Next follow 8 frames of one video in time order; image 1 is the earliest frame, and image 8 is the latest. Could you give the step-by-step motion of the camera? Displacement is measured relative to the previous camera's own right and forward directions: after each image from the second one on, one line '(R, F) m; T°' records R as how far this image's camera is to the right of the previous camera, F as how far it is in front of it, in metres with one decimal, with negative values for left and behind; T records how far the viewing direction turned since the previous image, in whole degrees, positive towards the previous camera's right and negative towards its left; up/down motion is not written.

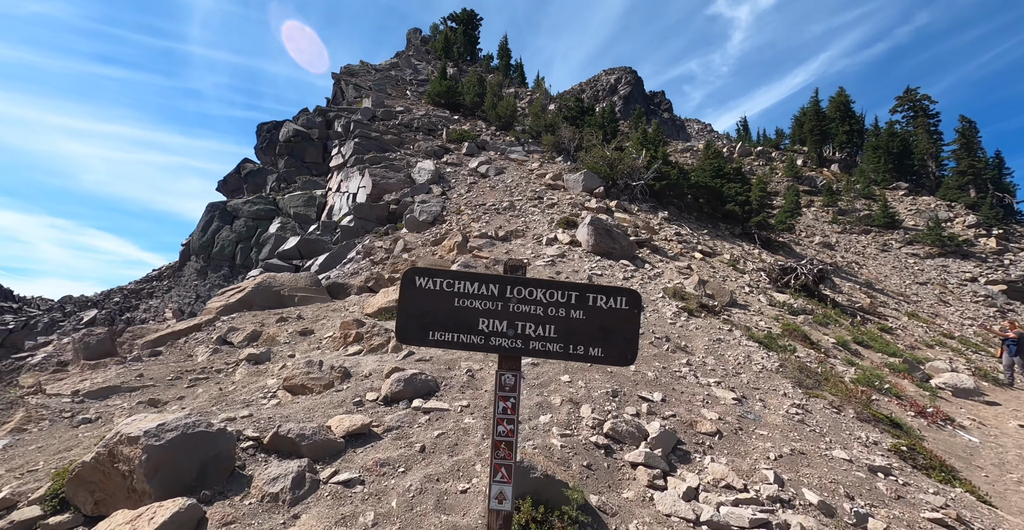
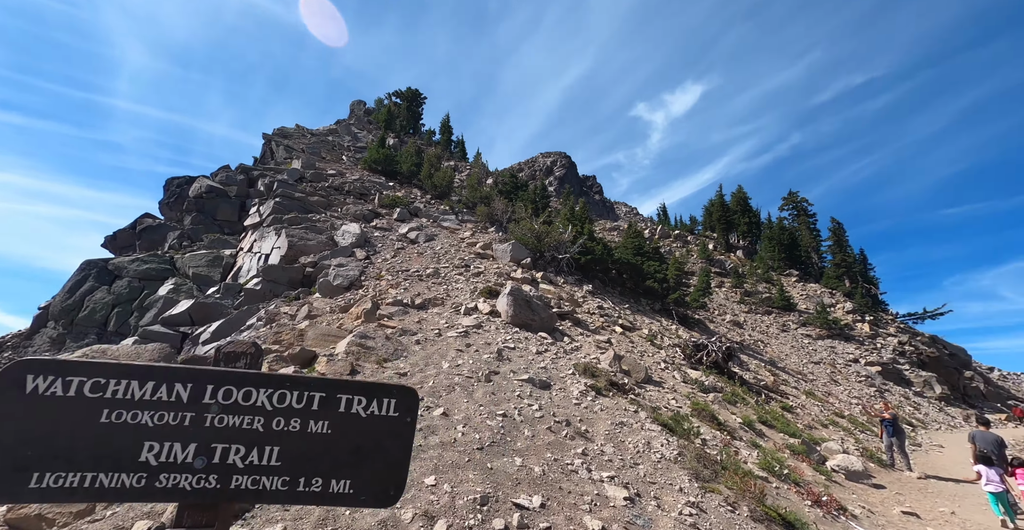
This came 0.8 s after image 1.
(+0.4, +0.3) m; +8°
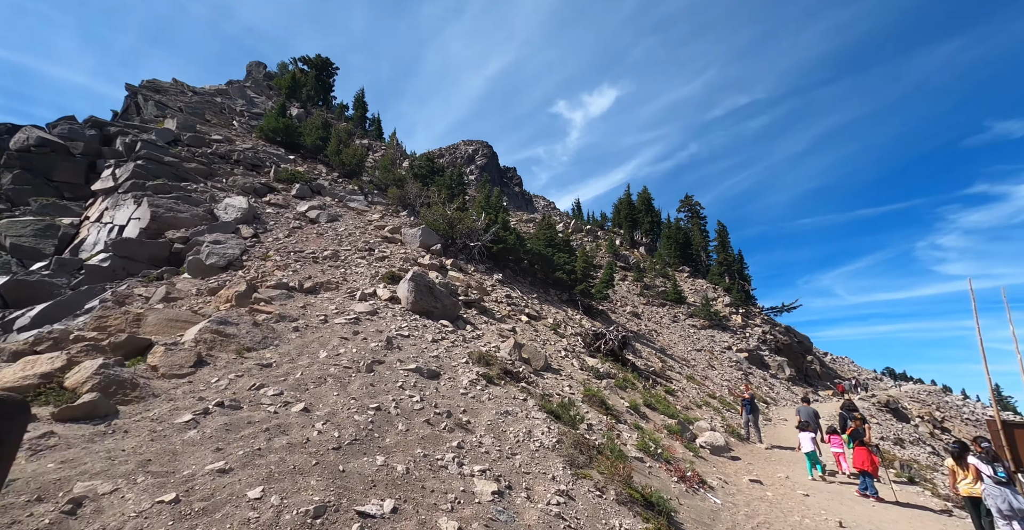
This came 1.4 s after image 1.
(+0.3, +0.2) m; +11°
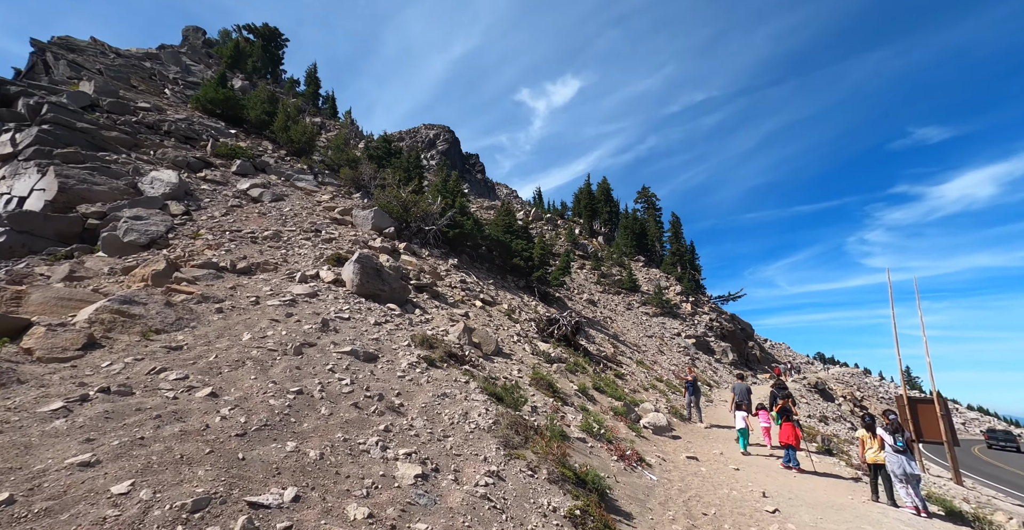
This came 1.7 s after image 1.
(+0.3, +0.1) m; +5°
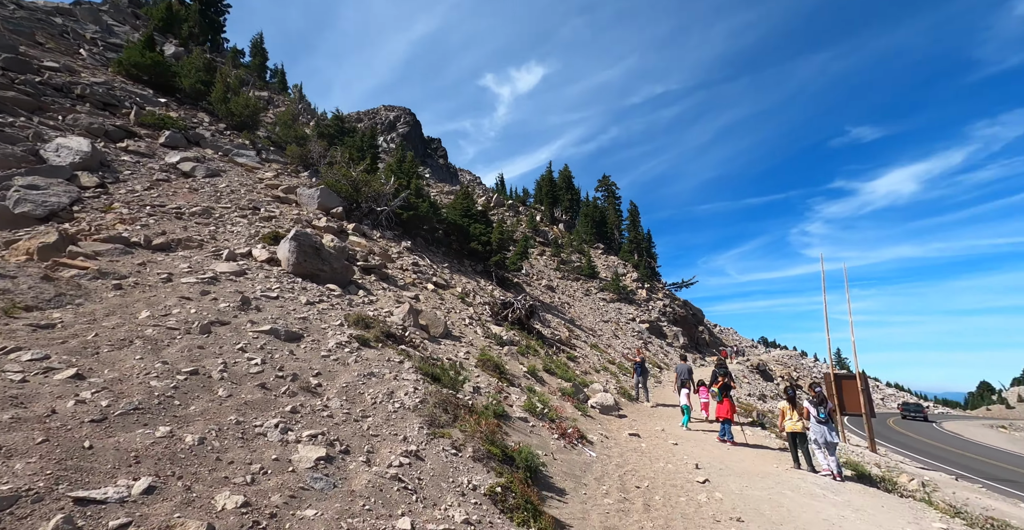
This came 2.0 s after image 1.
(+0.4, +0.2) m; +5°
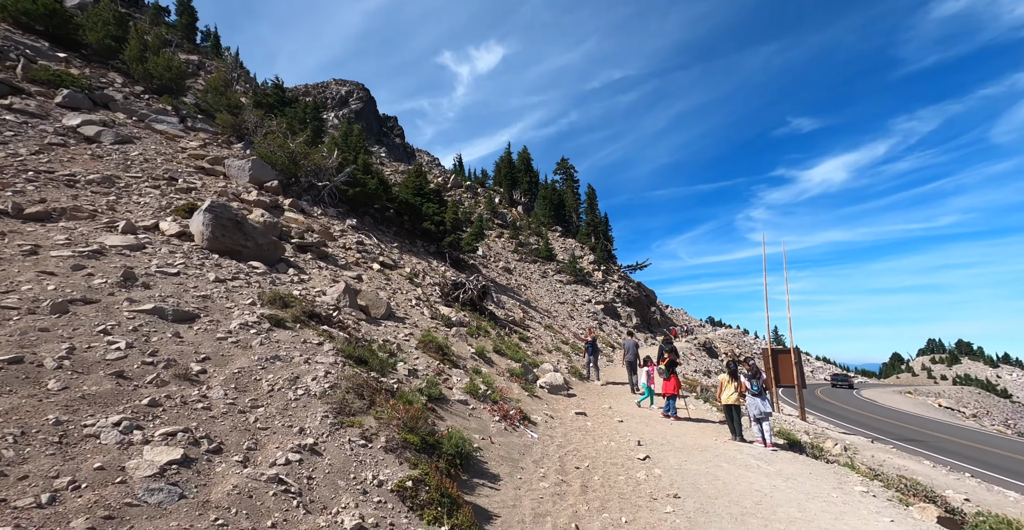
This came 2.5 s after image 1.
(+0.3, +0.5) m; +6°
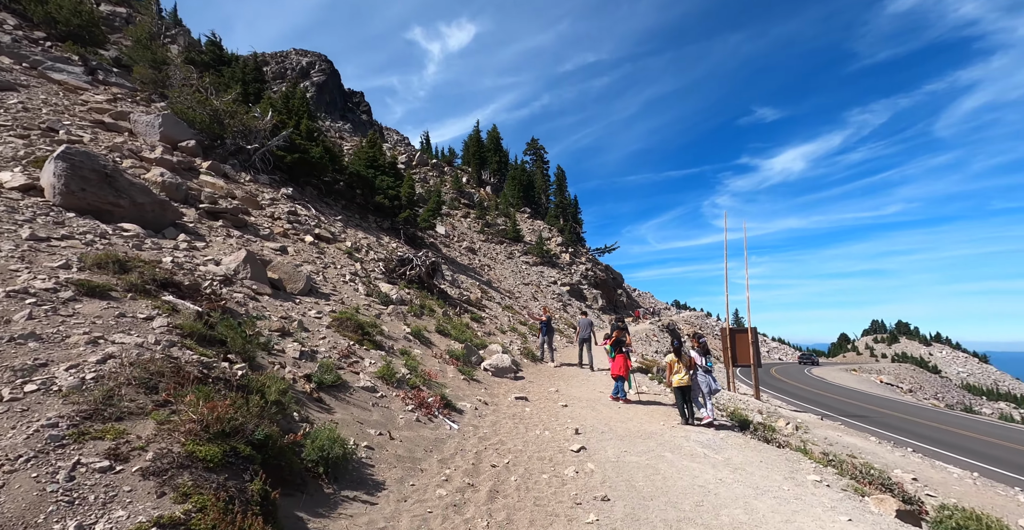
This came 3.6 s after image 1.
(+0.9, +1.3) m; +4°
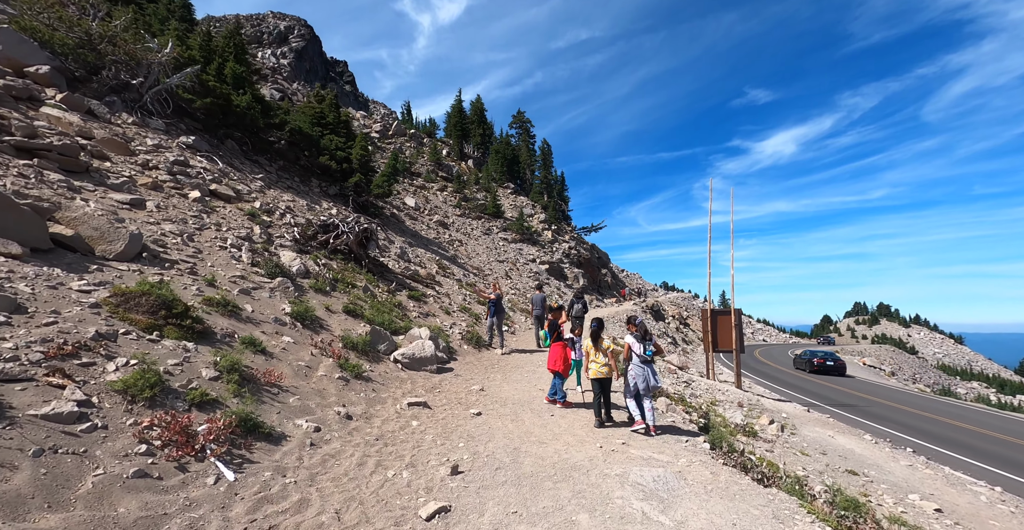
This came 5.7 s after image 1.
(+1.8, +3.3) m; +1°
